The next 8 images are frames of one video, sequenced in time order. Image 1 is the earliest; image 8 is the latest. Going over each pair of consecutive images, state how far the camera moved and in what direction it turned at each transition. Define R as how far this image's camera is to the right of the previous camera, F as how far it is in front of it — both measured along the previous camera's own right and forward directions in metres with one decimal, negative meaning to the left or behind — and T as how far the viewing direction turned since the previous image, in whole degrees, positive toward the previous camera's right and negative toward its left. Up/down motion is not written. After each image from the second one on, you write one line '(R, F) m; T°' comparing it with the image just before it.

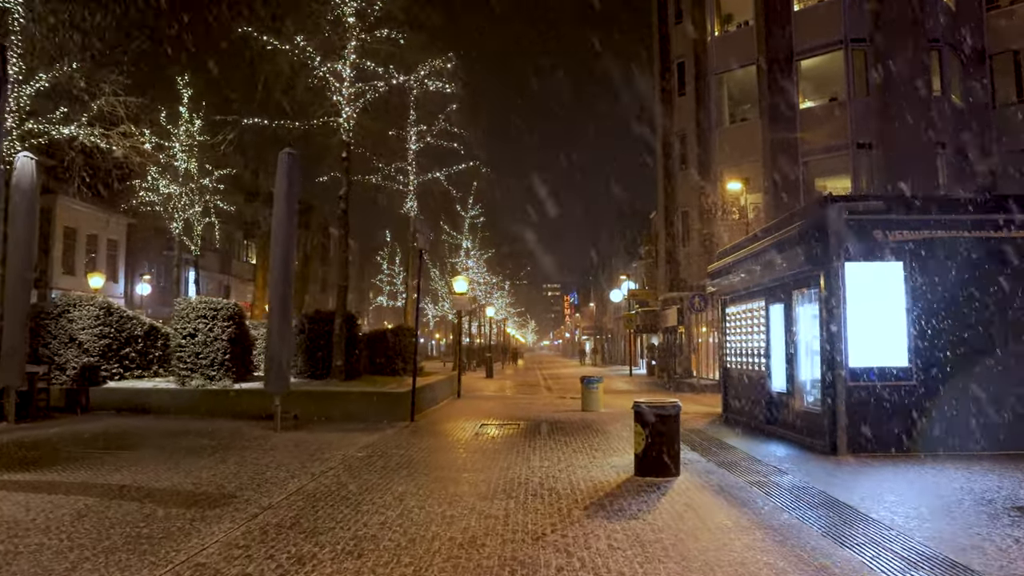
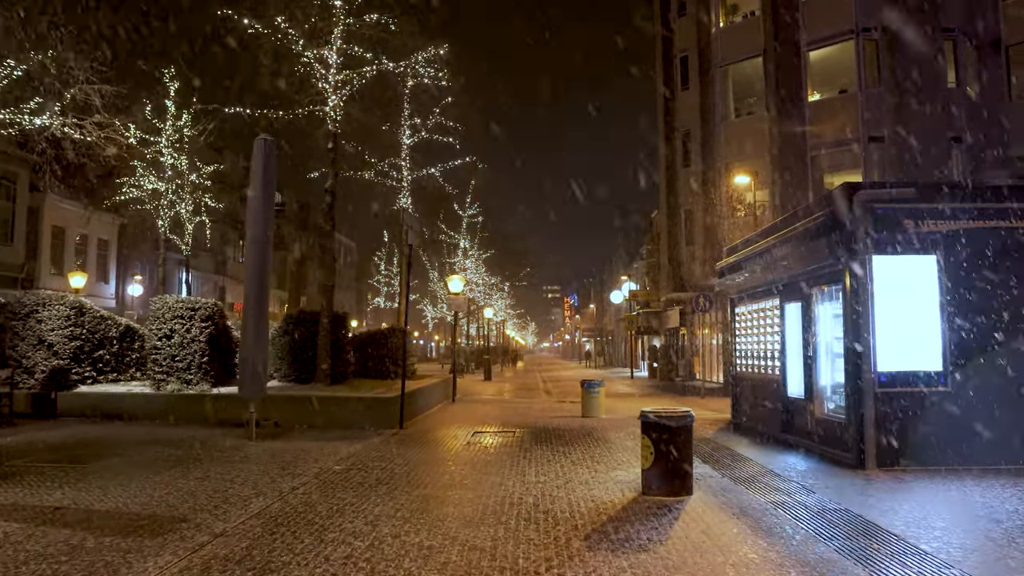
(+0.1, +0.9) m; 0°
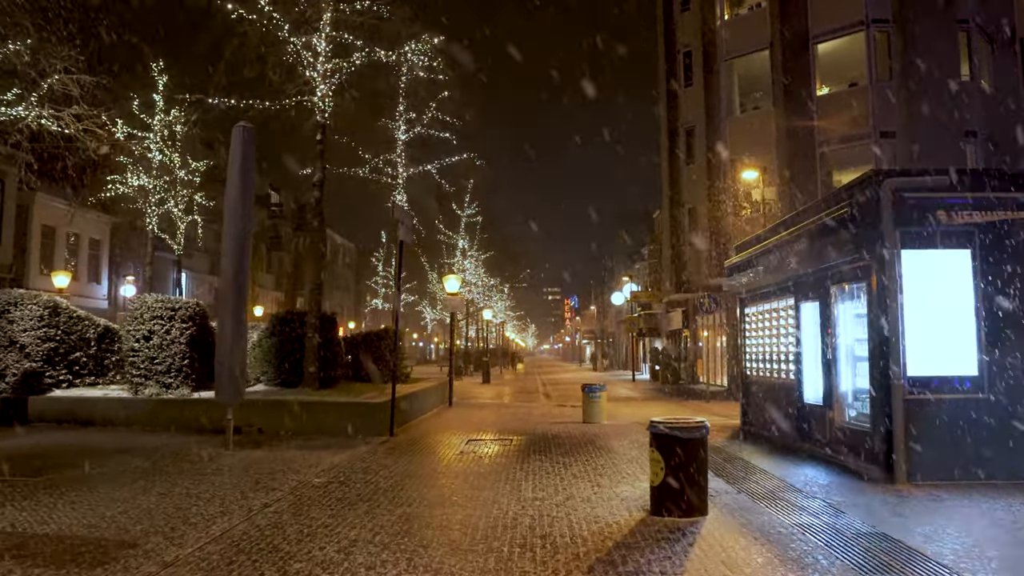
(+0.1, +0.8) m; 0°
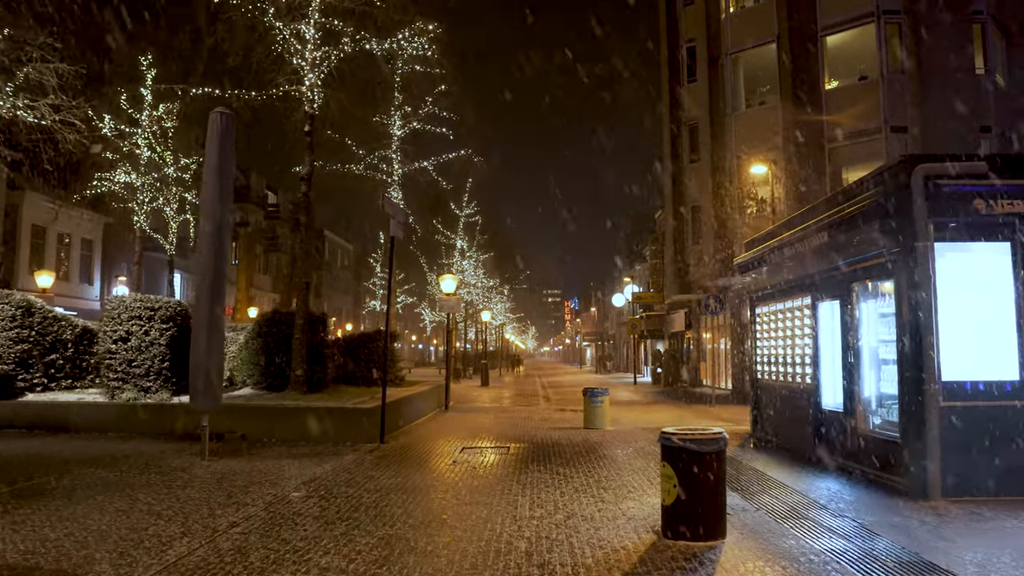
(0.0, +0.7) m; 0°
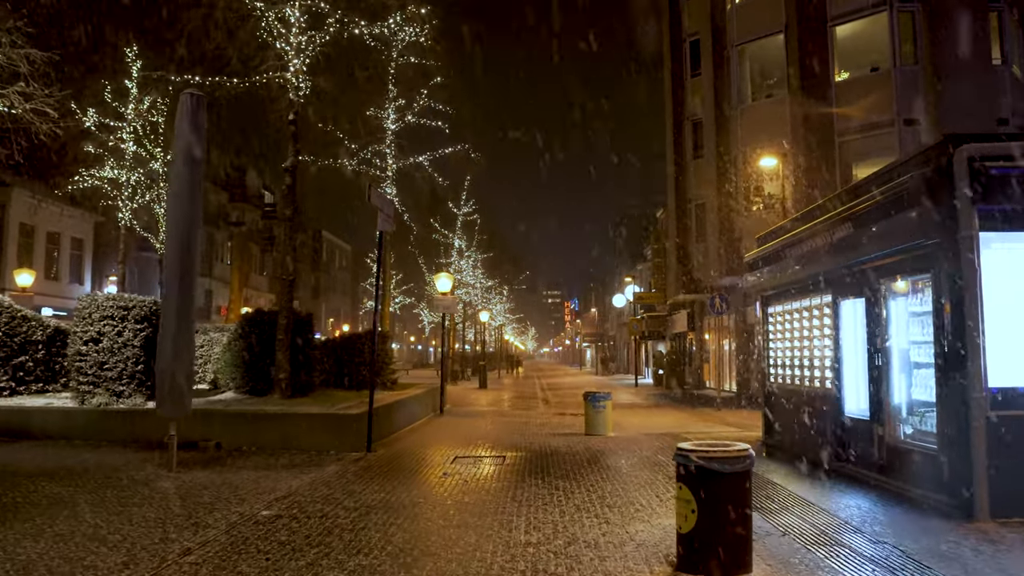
(+0.1, +0.8) m; 0°
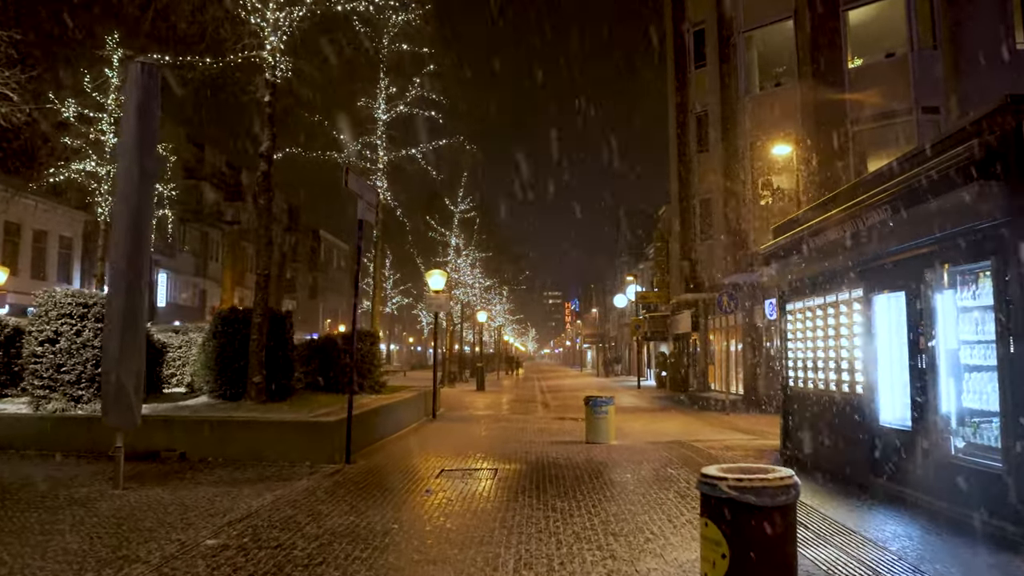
(+0.1, +1.1) m; 0°
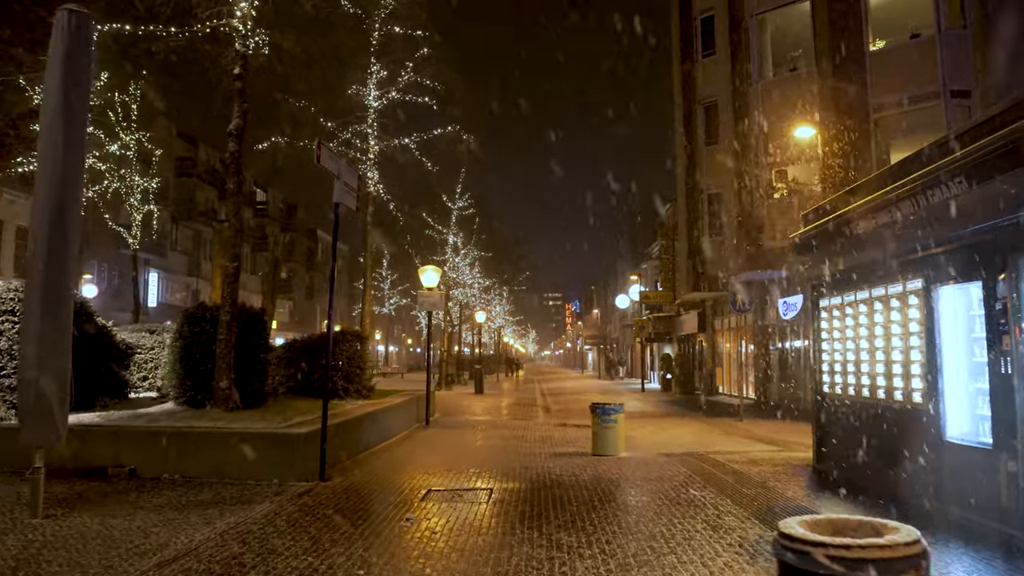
(0.0, +1.3) m; 0°
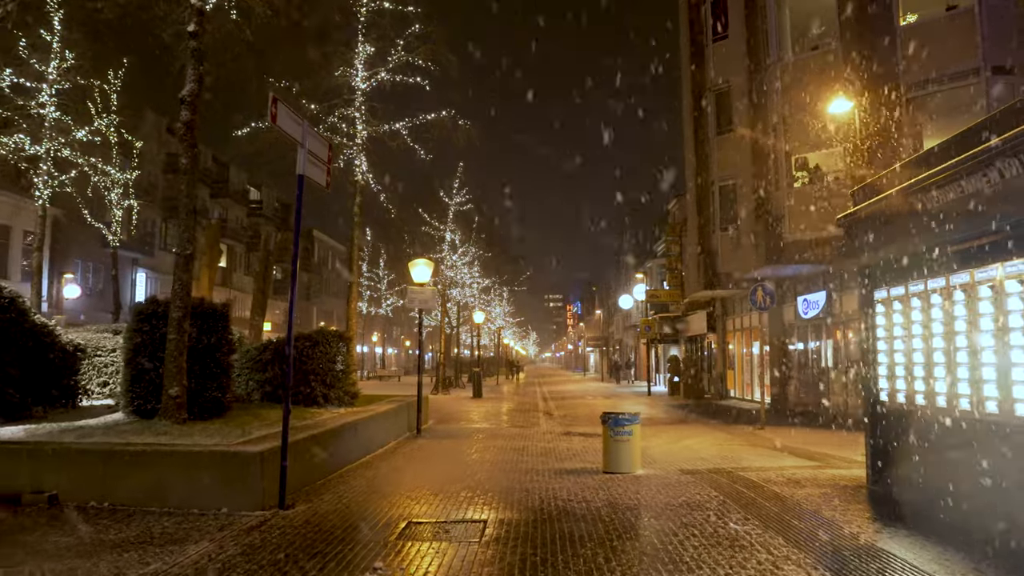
(0.0, +1.6) m; 0°
